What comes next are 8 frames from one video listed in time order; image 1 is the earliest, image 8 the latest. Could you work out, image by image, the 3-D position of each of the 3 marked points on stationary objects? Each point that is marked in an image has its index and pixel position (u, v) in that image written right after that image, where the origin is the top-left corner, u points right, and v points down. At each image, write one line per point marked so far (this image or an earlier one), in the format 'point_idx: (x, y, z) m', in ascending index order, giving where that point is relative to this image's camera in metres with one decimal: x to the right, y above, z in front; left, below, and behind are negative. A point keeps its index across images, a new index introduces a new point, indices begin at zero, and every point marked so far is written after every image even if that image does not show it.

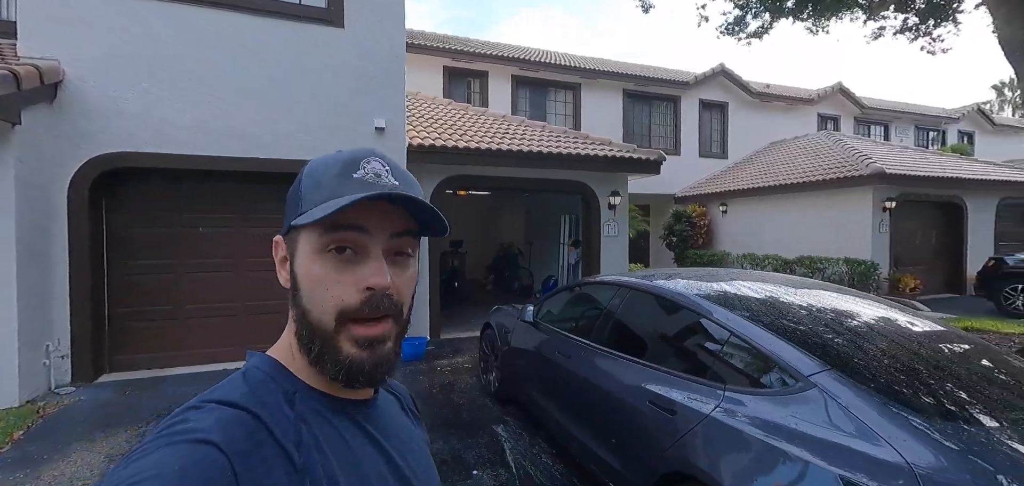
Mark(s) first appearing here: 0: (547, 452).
0: (+0.1, -1.6, +3.7) m
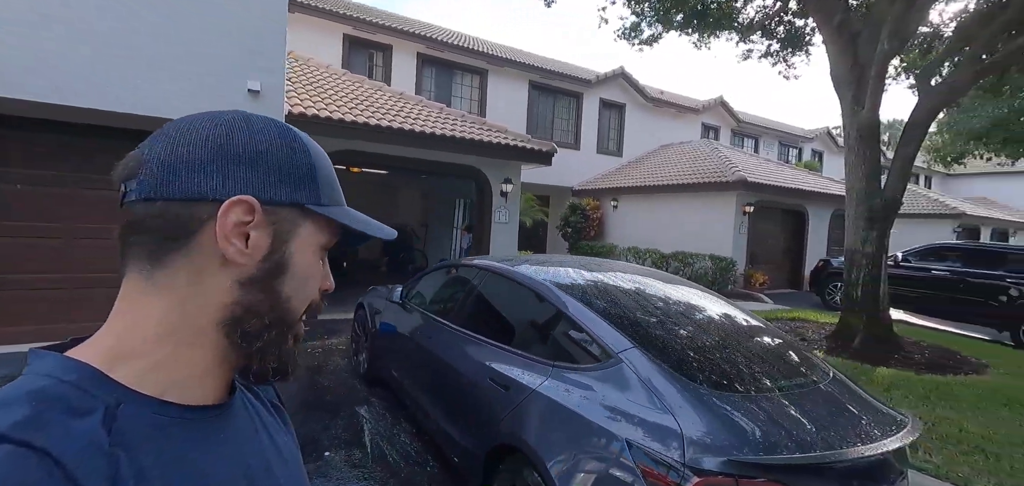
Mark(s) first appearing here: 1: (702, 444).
0: (-0.8, -1.5, +3.7) m
1: (+0.7, -0.7, +1.7) m
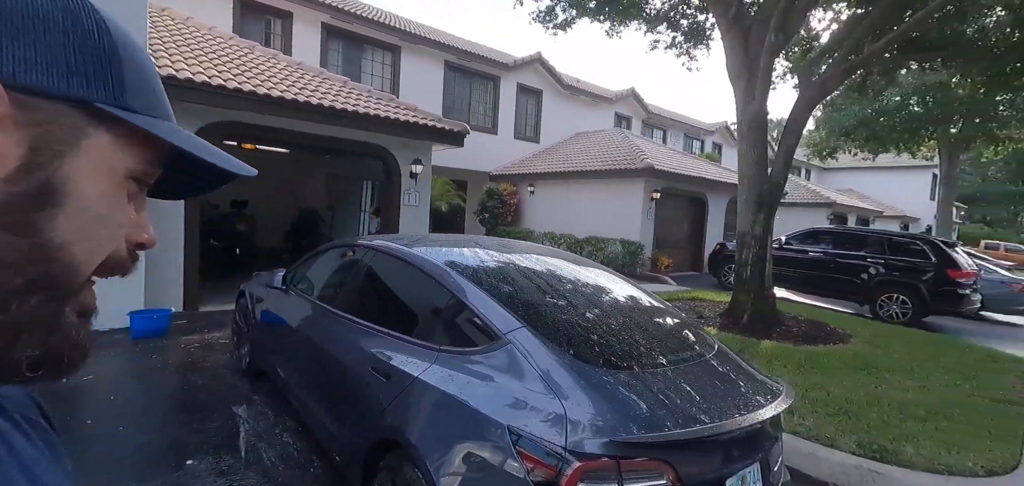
0: (-1.5, -1.3, +3.3) m
1: (+0.2, -0.6, +1.6) m
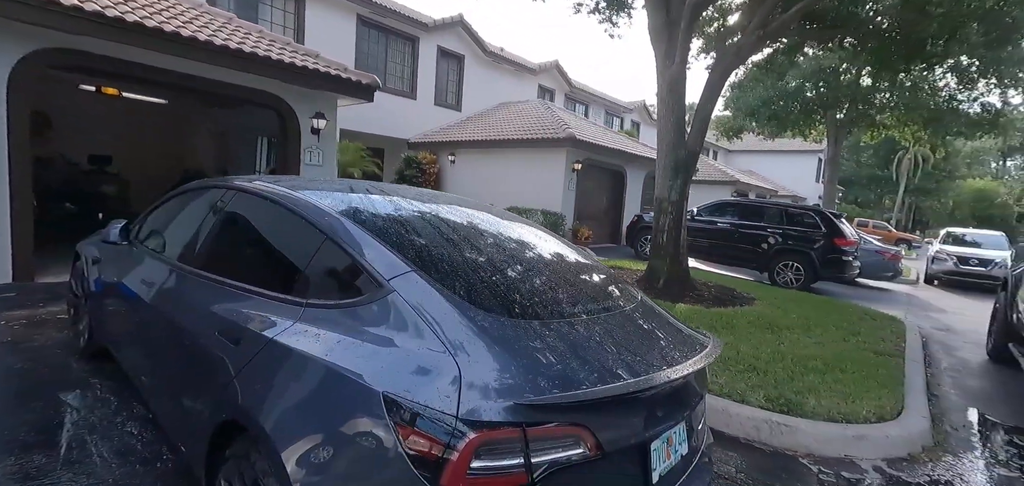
0: (-2.1, -1.0, +2.7) m
1: (-0.1, -0.4, +1.2) m
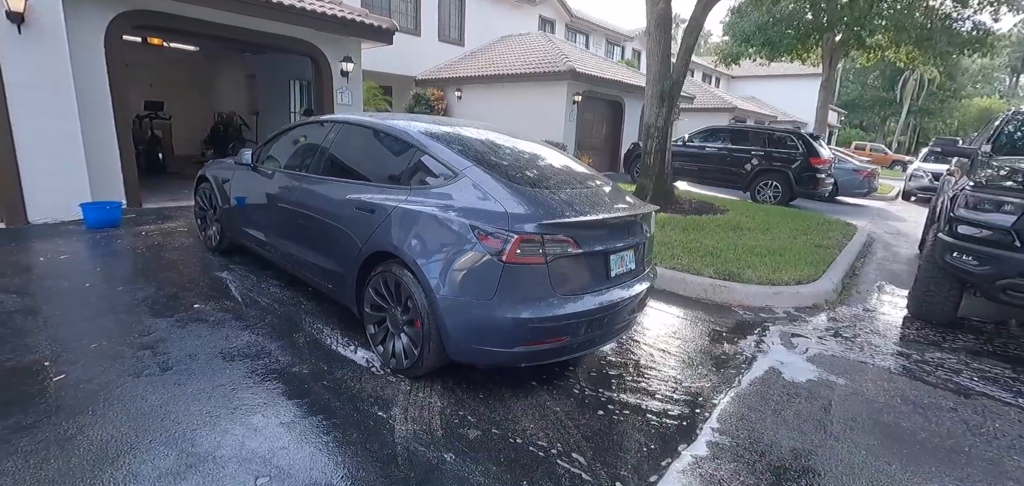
0: (-2.0, -0.3, +3.9) m
1: (0.0, +0.1, +2.4) m
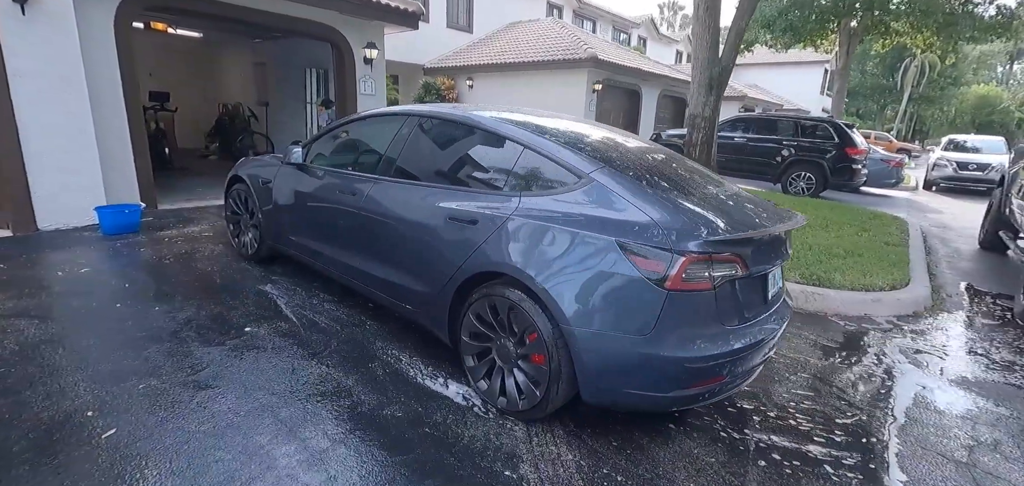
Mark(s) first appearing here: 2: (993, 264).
0: (-1.3, -0.4, +3.5) m
1: (+0.7, 0.0, +2.0) m
2: (+6.2, -0.3, +6.1) m
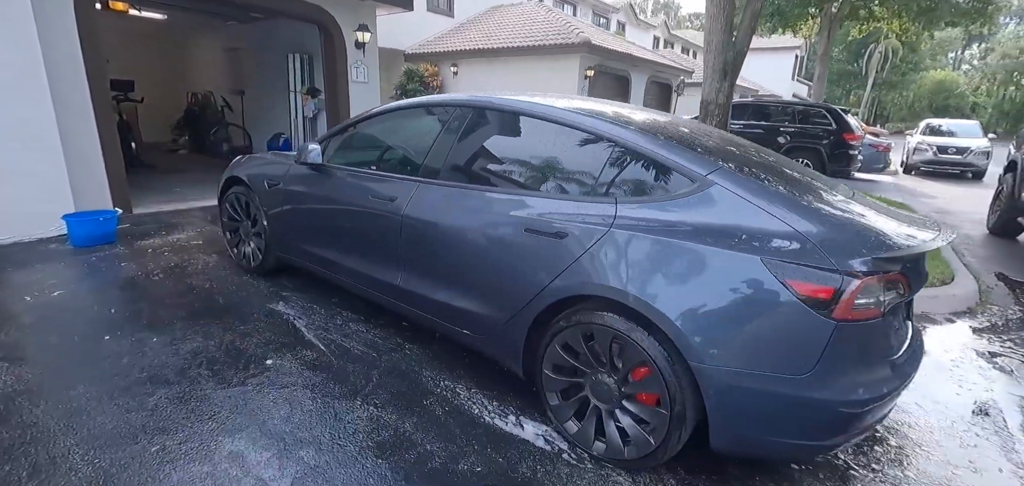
0: (-1.0, -0.5, +3.0) m
1: (+1.1, 0.0, +1.6) m
2: (+6.4, -0.1, +6.1) m
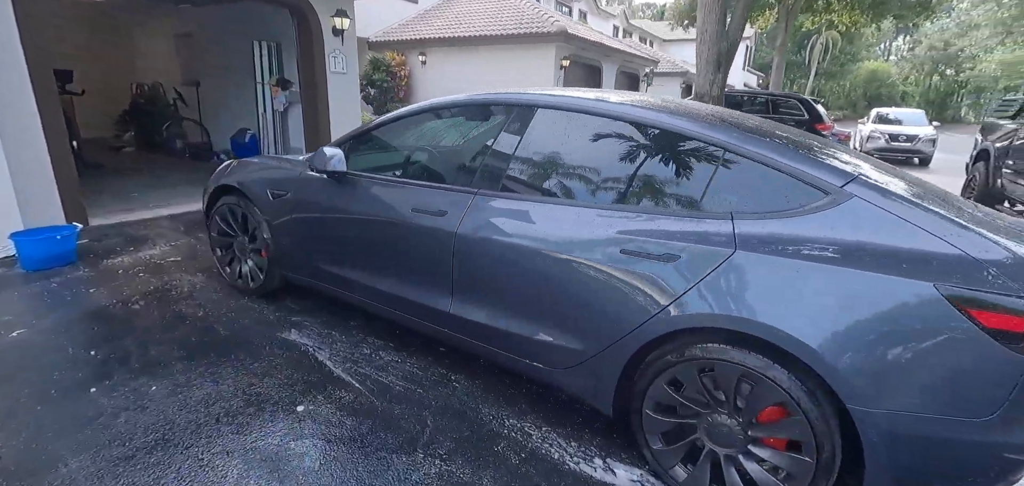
0: (-0.7, -0.6, +2.7) m
1: (+1.5, -0.1, +1.5) m
2: (+6.3, +0.1, +6.4) m
